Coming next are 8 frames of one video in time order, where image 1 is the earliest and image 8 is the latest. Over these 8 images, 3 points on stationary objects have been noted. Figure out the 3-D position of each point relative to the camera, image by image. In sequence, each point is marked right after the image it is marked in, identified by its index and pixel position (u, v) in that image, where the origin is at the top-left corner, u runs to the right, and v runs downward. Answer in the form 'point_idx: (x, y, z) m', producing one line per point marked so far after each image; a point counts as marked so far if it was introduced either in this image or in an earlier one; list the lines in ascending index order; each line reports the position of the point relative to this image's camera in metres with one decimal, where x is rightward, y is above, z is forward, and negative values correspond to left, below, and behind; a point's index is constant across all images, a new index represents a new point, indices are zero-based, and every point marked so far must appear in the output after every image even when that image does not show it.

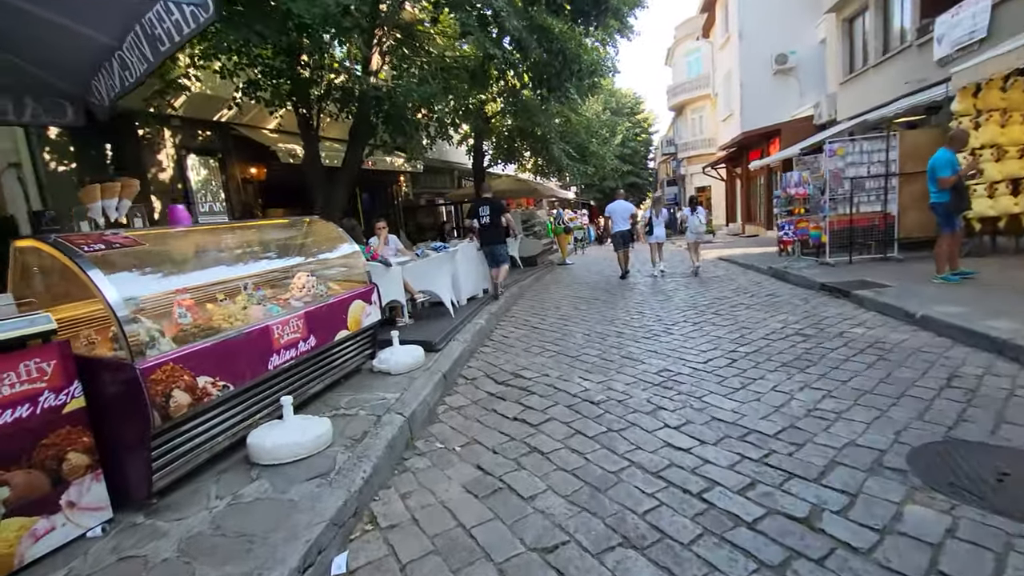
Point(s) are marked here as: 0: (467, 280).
0: (-0.6, +0.1, +7.2) m
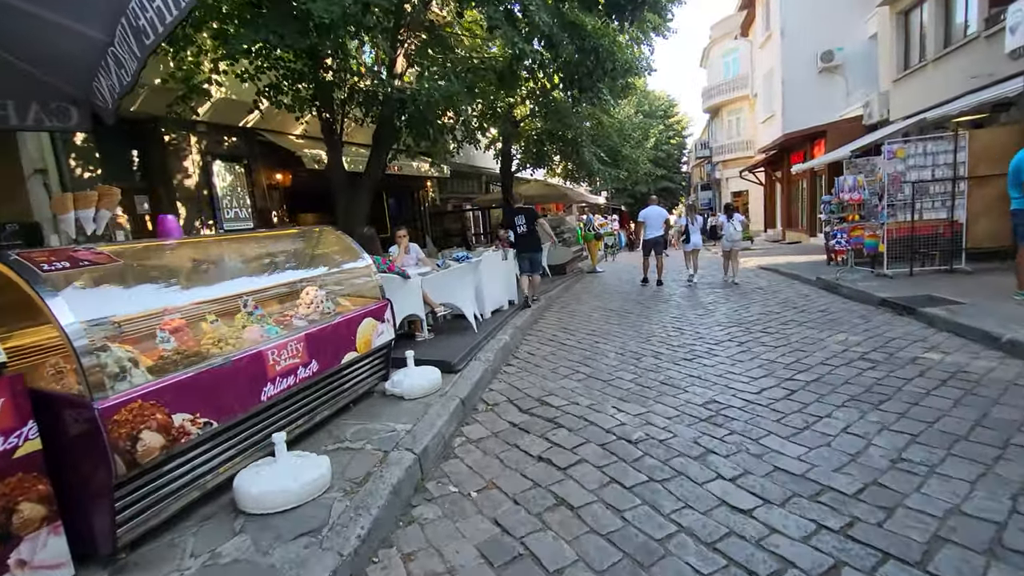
0: (-0.3, 0.0, +6.8) m
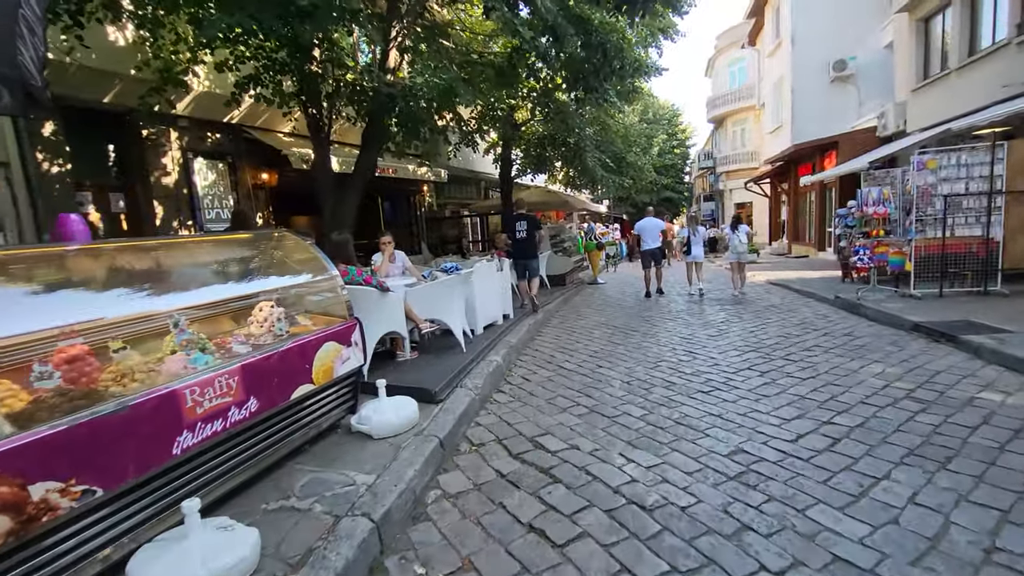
0: (-0.3, -0.2, +6.2) m
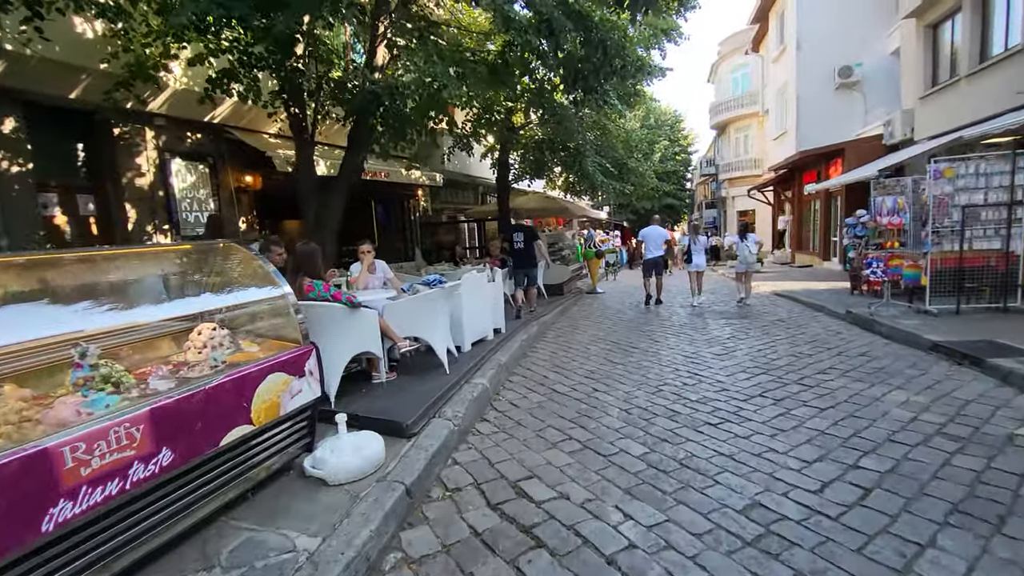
0: (-0.4, -0.3, +5.8) m
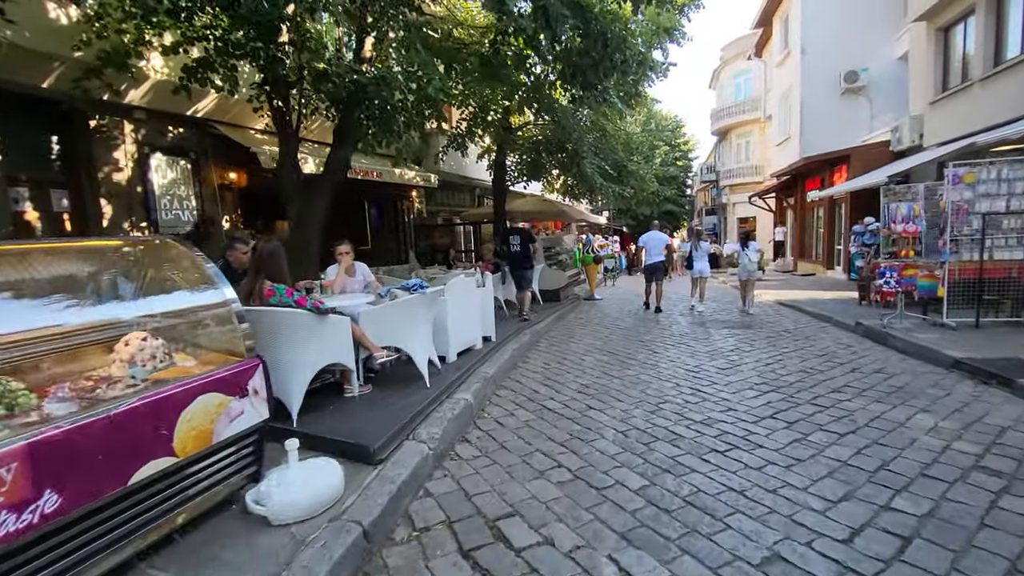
0: (-0.5, -0.4, +5.4) m
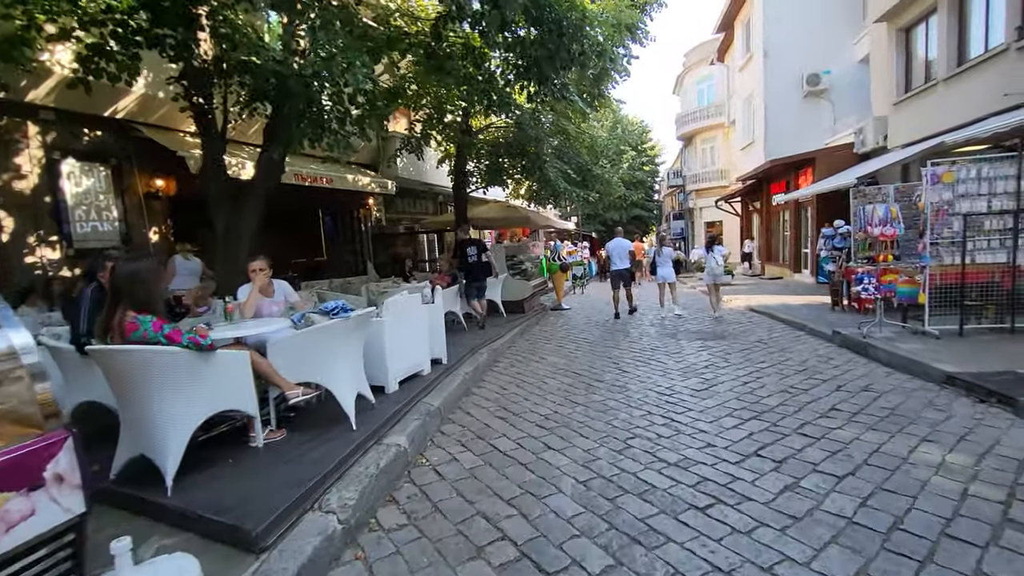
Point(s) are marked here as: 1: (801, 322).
0: (-1.0, -0.6, +4.7) m
1: (+4.4, -0.5, +8.0) m
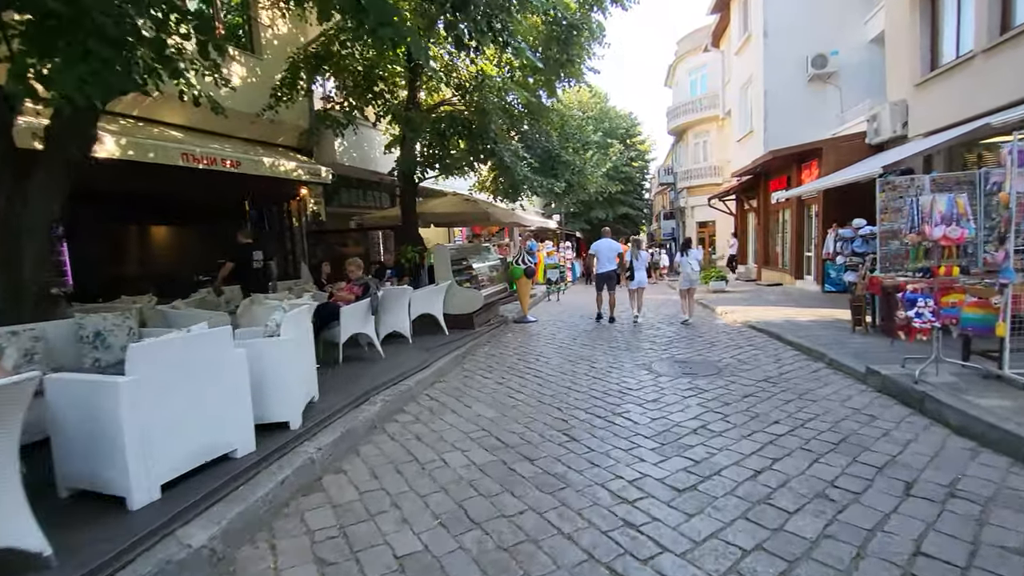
0: (-1.8, -0.7, +2.8) m
1: (+3.6, -0.7, +6.2) m
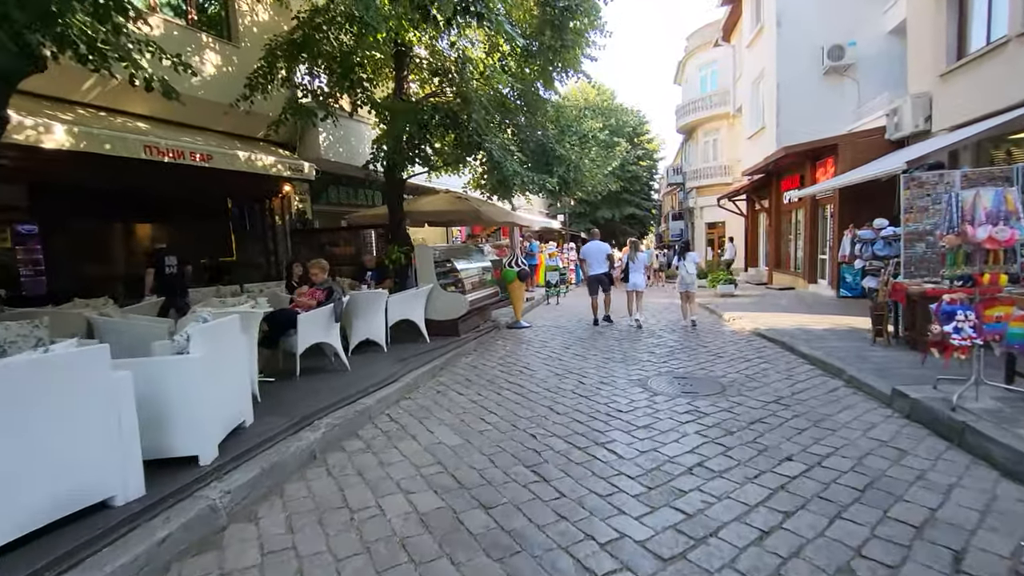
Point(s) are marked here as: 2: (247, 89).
0: (-2.0, -0.8, +2.2) m
1: (+3.4, -0.8, +5.5) m
2: (-4.3, +3.2, +8.4) m
